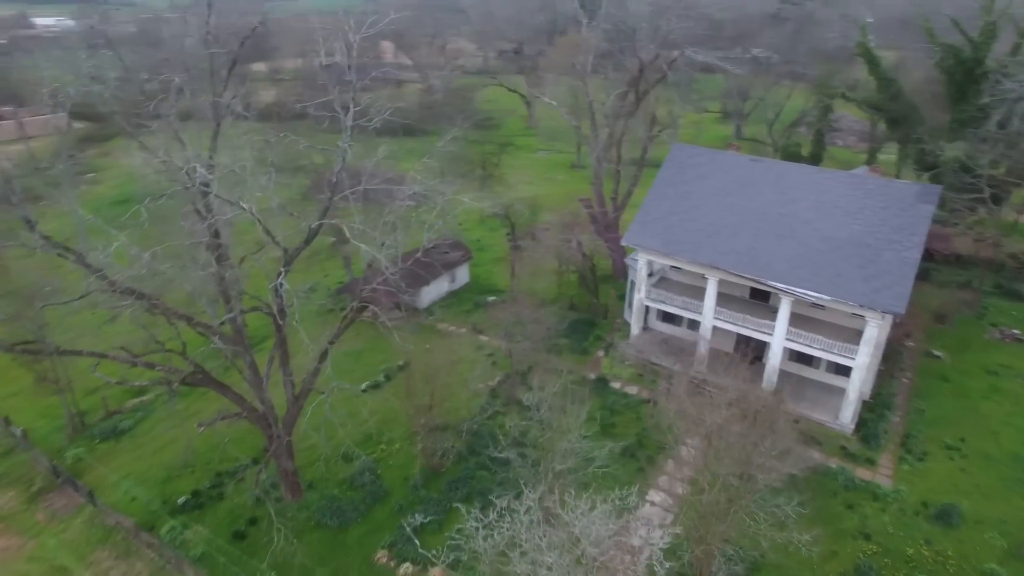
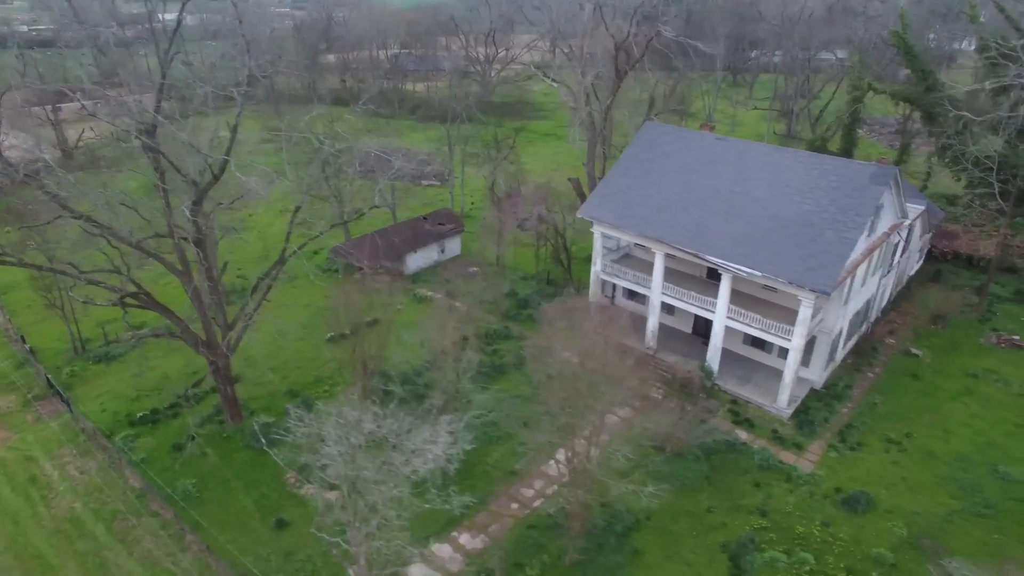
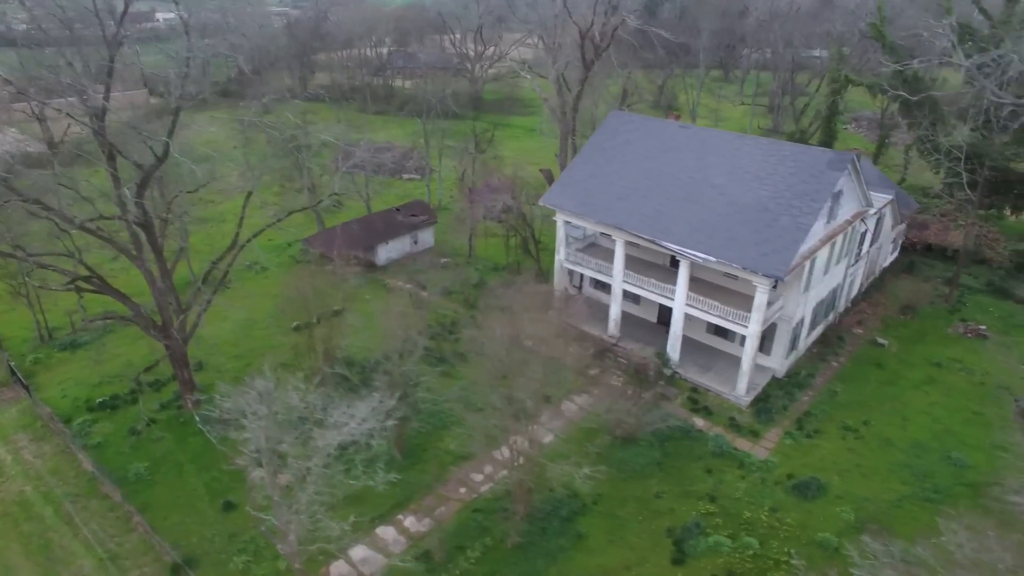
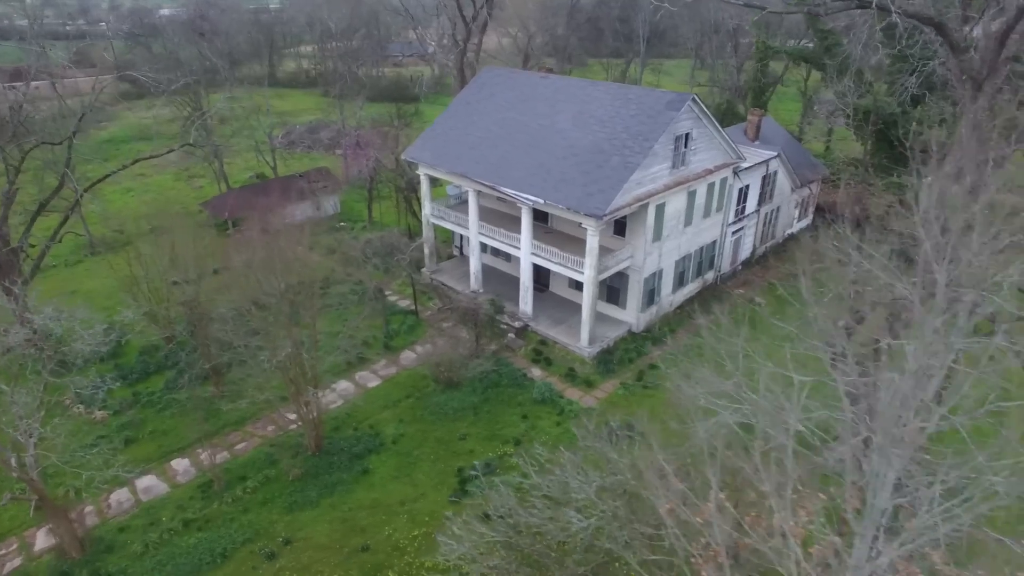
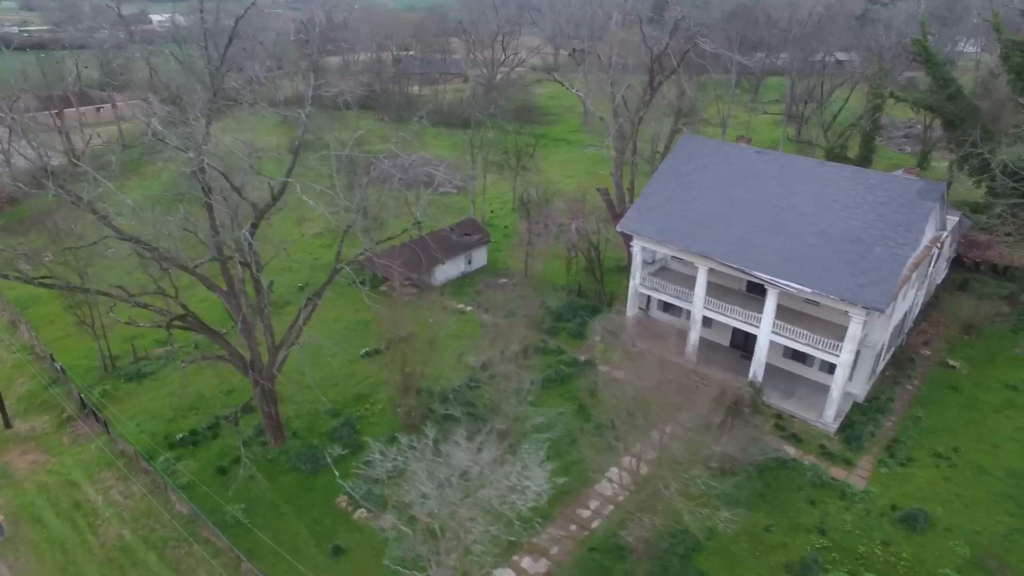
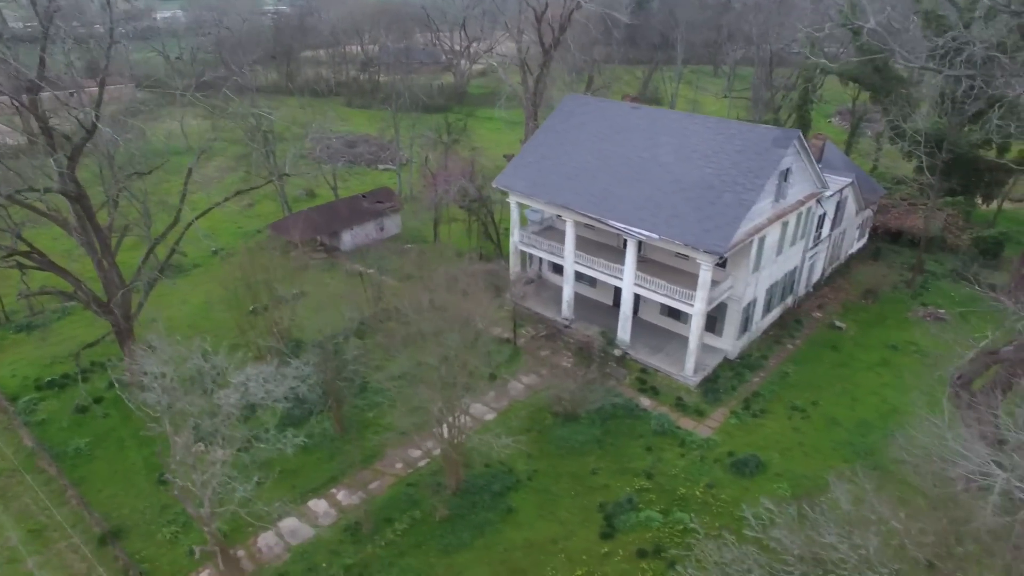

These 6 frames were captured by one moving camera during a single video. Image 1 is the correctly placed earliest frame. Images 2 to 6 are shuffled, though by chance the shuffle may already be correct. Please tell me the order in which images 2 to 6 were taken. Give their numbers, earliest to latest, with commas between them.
5, 2, 3, 6, 4
